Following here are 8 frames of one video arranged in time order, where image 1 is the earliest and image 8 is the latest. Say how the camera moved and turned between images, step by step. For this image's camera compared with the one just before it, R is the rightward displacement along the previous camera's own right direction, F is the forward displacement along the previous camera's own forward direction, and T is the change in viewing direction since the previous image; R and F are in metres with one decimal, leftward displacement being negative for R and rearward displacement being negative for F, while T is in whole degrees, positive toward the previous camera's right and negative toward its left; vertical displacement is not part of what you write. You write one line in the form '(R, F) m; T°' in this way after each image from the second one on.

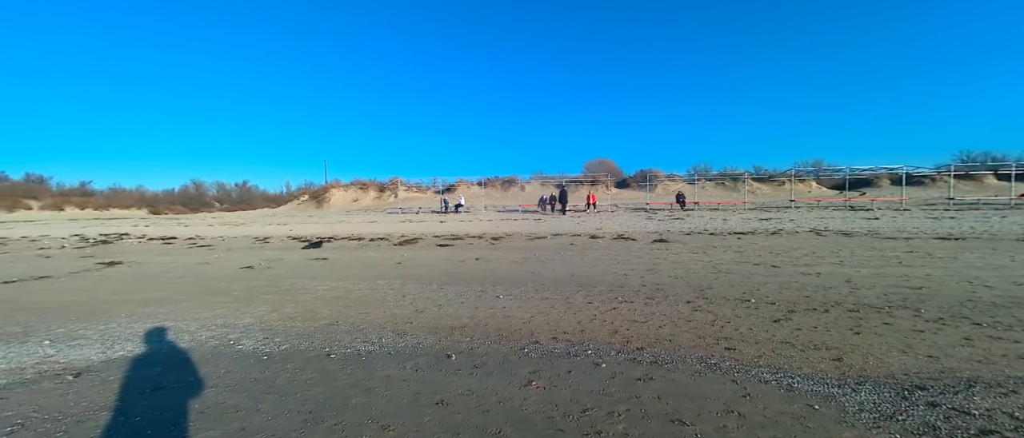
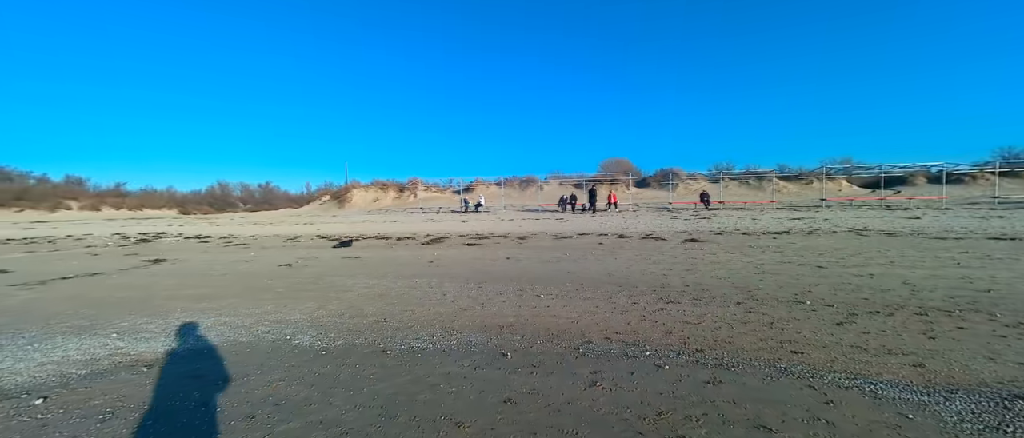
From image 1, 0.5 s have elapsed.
(-0.3, 0.0) m; -3°
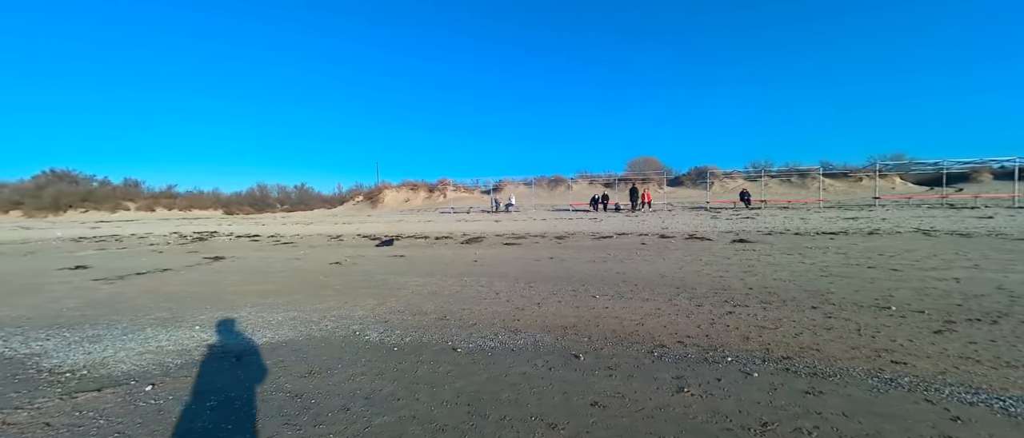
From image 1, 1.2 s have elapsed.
(-0.4, 0.0) m; -4°
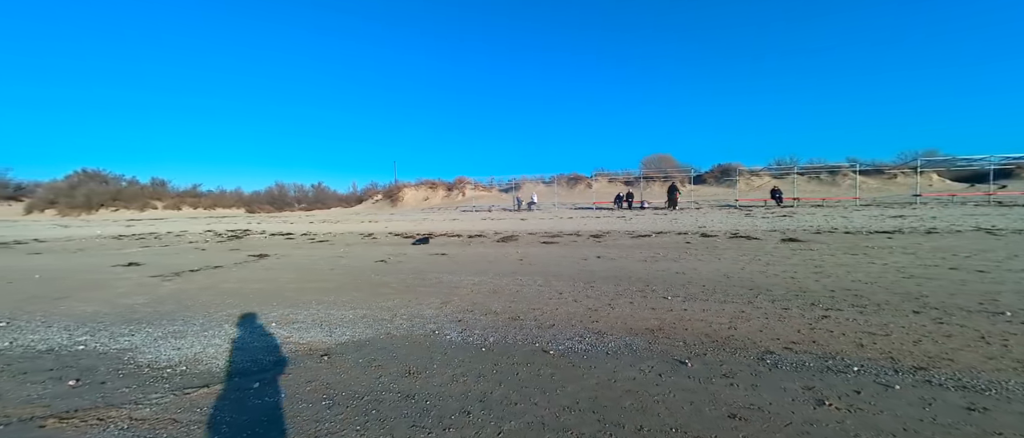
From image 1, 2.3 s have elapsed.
(-0.7, +0.1) m; -3°
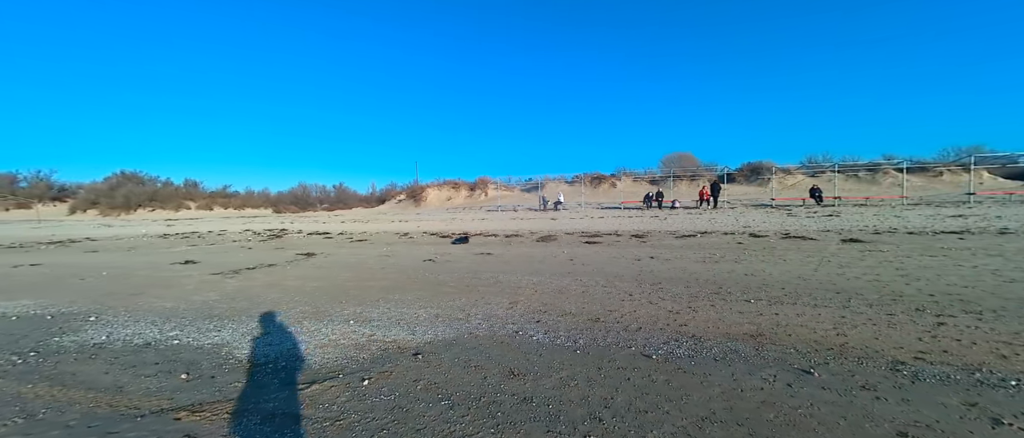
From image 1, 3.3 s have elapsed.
(-0.7, +0.1) m; -3°
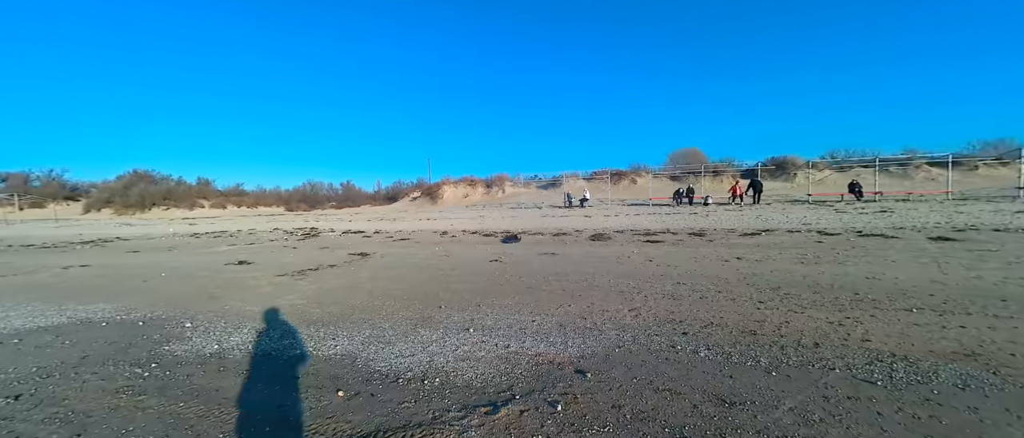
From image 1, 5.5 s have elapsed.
(-1.3, +0.3) m; -2°
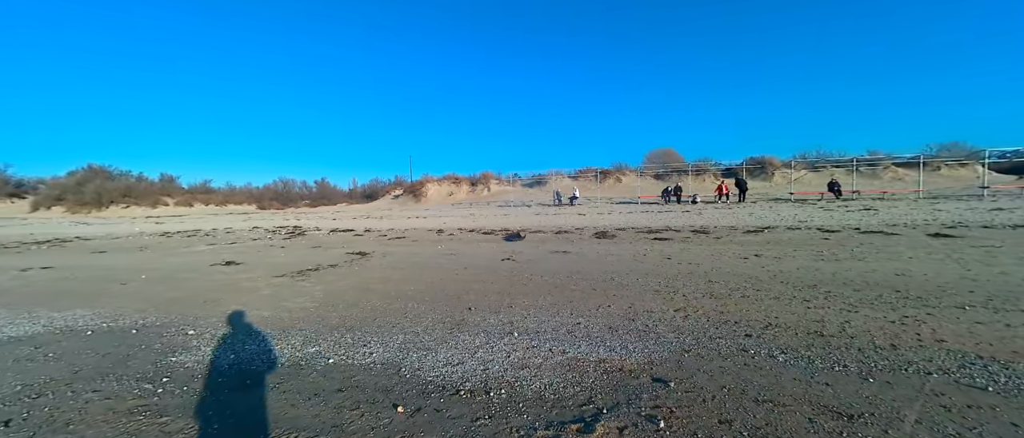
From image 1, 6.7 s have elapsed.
(-0.7, +0.3) m; +3°
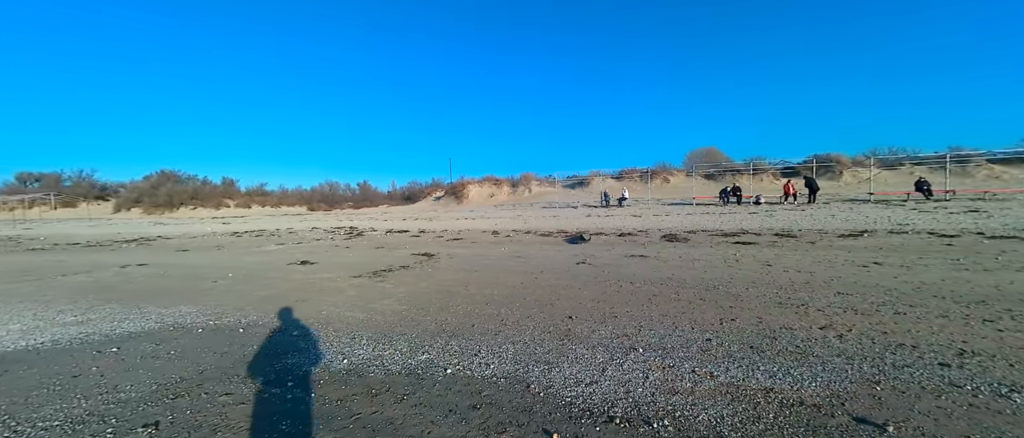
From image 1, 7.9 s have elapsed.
(-0.8, +0.3) m; -6°
